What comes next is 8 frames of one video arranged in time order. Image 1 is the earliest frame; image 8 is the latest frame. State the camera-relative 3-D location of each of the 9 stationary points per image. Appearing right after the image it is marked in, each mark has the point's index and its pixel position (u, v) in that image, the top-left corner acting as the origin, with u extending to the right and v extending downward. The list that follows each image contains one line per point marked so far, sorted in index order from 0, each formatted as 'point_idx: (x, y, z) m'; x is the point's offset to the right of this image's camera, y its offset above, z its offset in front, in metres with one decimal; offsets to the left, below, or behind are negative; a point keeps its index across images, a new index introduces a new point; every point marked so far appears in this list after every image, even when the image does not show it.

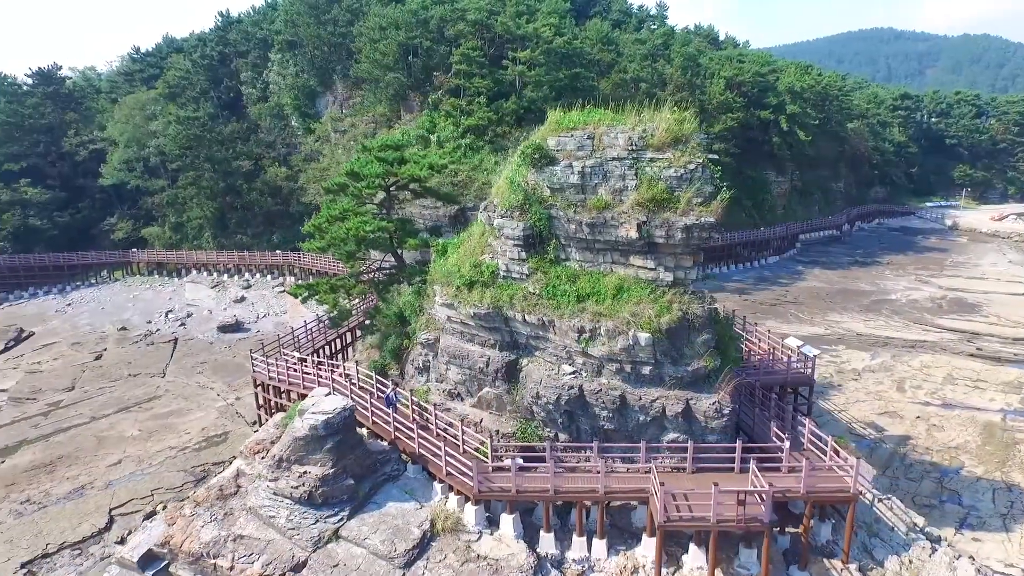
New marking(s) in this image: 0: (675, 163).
0: (+3.7, +2.9, +14.6) m
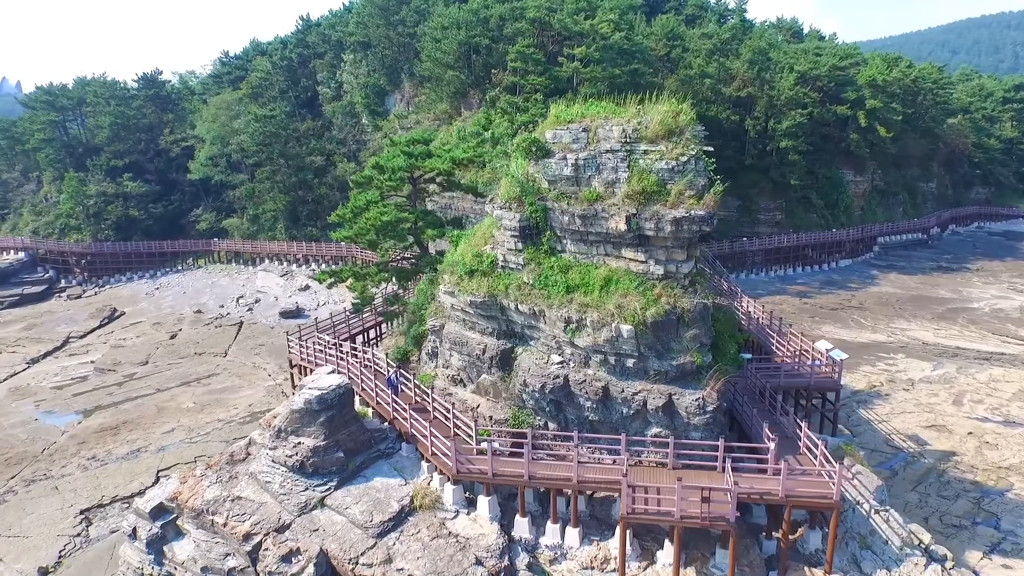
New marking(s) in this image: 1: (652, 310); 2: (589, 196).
0: (+3.5, +3.0, +14.5) m
1: (+3.1, -0.5, +14.0) m
2: (+1.8, +2.2, +15.0) m
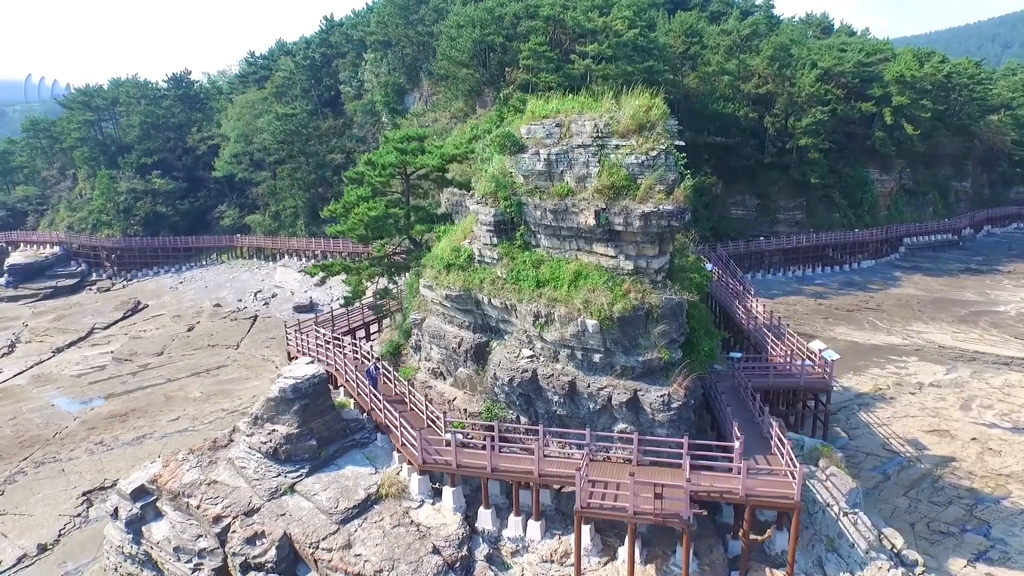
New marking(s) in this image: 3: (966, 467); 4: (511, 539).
0: (+2.8, +3.1, +14.4) m
1: (+2.3, -0.4, +13.9) m
2: (+1.1, +2.3, +15.0) m
3: (+14.0, -5.5, +19.8) m
4: (0.0, -5.4, +13.8) m
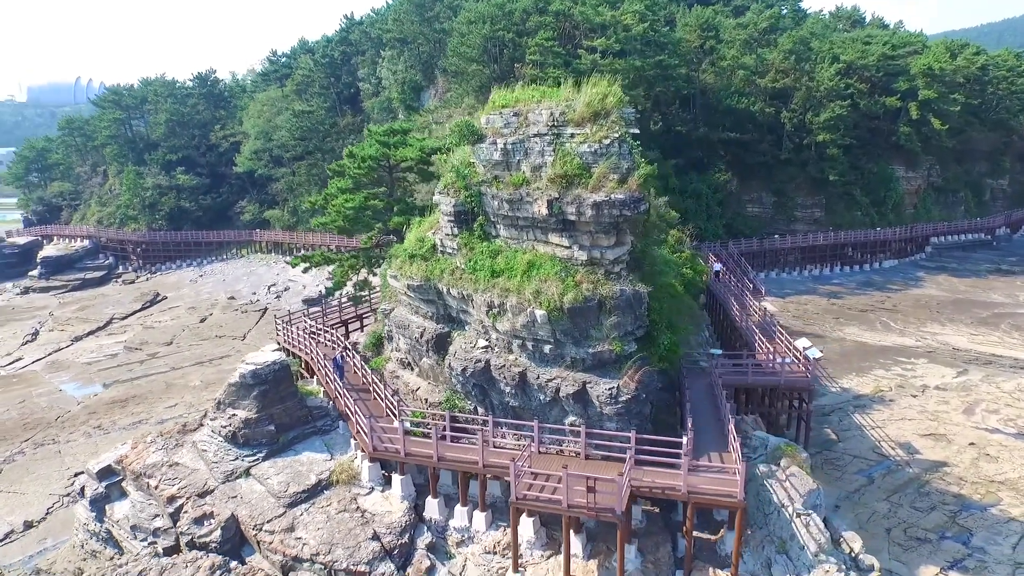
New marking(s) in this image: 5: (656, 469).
0: (+1.8, +3.3, +14.2) m
1: (+1.2, -0.2, +13.8) m
2: (+0.1, +2.5, +14.9) m
3: (+13.2, -5.4, +18.9) m
4: (-1.2, -5.2, +13.8) m
5: (+2.9, -3.7, +12.9) m
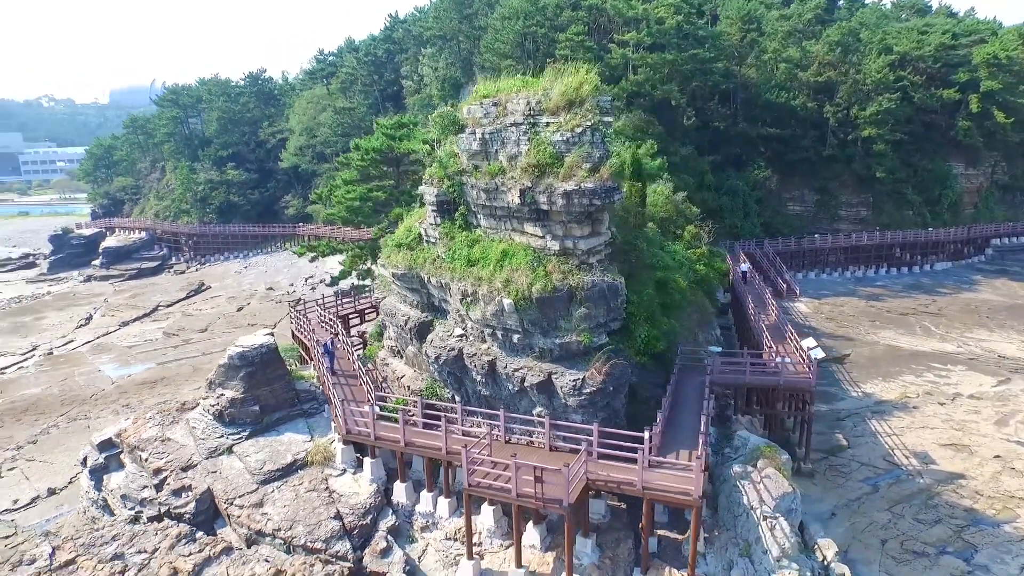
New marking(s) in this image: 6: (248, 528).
0: (+1.2, +3.5, +14.1) m
1: (+0.5, +0.1, +13.7) m
2: (-0.5, +2.7, +14.9) m
3: (+12.8, -5.4, +17.7) m
4: (-2.0, -4.9, +13.9) m
5: (+2.0, -3.5, +12.7) m
6: (-5.5, -5.0, +13.3) m
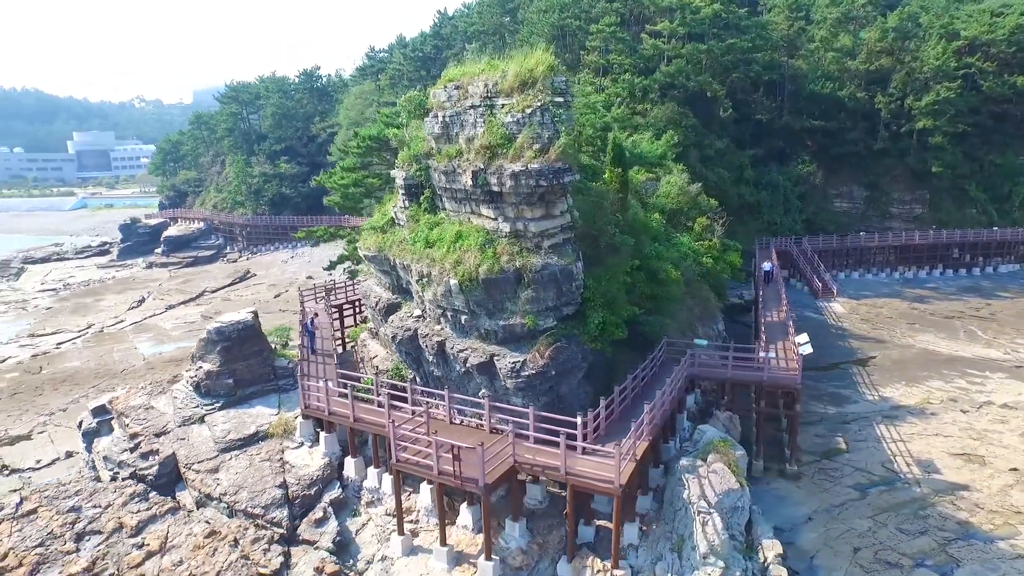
0: (+0.1, +3.9, +13.9) m
1: (-0.6, +0.5, +13.6) m
2: (-1.4, +3.2, +15.0) m
3: (+11.8, -5.3, +16.3) m
4: (-3.2, -4.5, +14.2) m
5: (+0.7, -3.1, +12.5) m
6: (-6.8, -4.5, +14.0) m
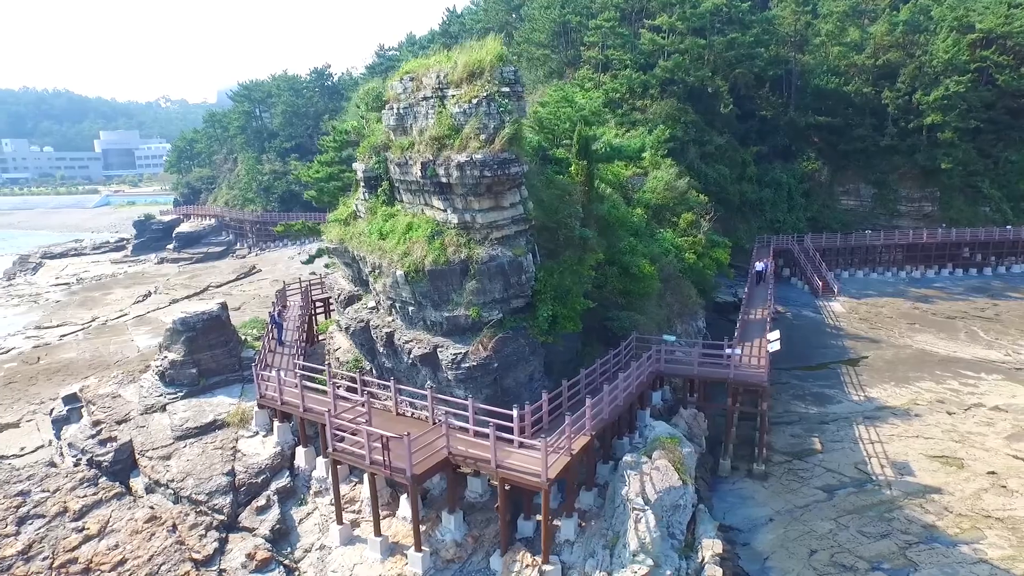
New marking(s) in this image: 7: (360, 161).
0: (-1.0, +4.1, +13.8) m
1: (-1.8, +0.6, +13.6) m
2: (-2.5, +3.4, +14.9) m
3: (+10.7, -5.2, +15.7) m
4: (-4.4, -4.2, +14.2) m
5: (-0.6, -2.9, +12.4) m
6: (-8.0, -4.2, +14.1) m
7: (-4.0, +3.4, +16.7) m
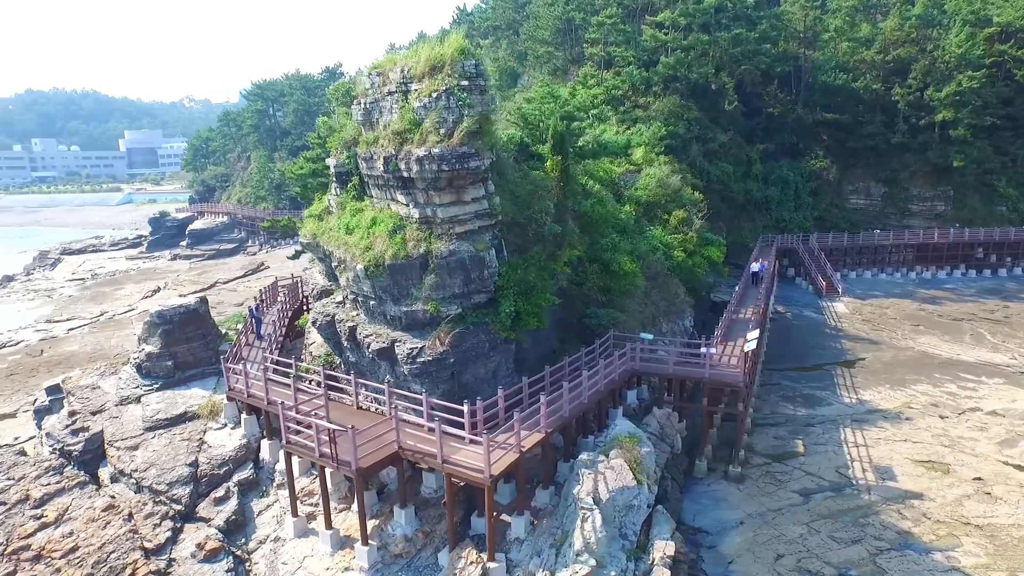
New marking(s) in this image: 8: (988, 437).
0: (-1.8, +4.2, +13.8) m
1: (-2.7, +0.8, +13.5) m
2: (-3.3, +3.5, +14.9) m
3: (+9.9, -5.2, +15.2) m
4: (-5.2, -4.1, +14.3) m
5: (-1.5, -2.8, +12.3) m
6: (-8.8, -4.0, +14.3) m
7: (-4.7, +3.5, +16.8) m
8: (+13.7, -4.3, +18.4) m
